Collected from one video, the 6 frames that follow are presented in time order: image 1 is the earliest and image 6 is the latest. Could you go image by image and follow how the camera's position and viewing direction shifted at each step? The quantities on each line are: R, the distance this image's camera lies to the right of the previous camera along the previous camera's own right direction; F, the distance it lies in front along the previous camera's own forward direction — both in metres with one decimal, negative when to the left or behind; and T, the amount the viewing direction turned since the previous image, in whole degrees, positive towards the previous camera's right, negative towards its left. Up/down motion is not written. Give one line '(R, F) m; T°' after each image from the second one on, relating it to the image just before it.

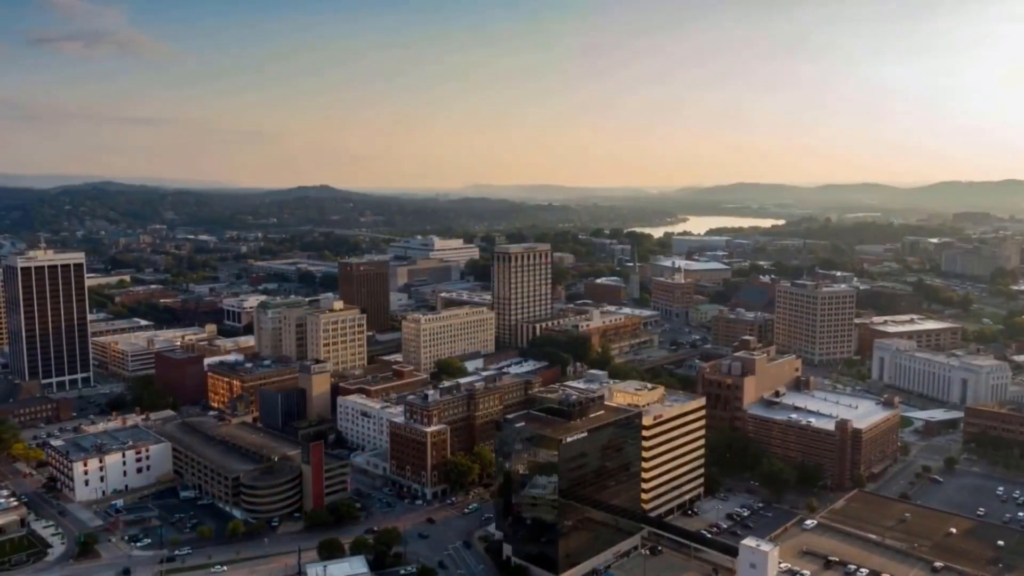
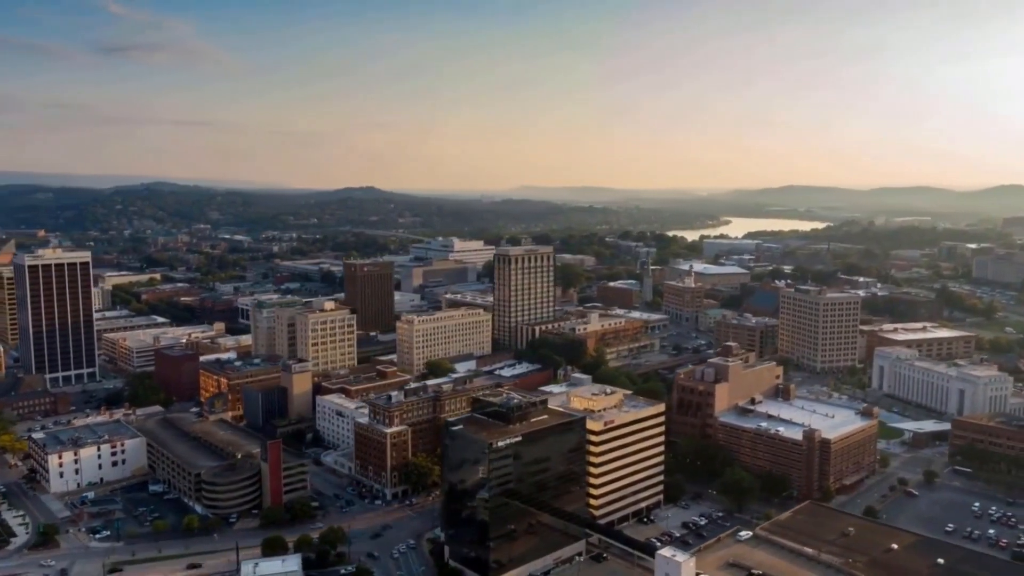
(+3.7, +0.2) m; -3°
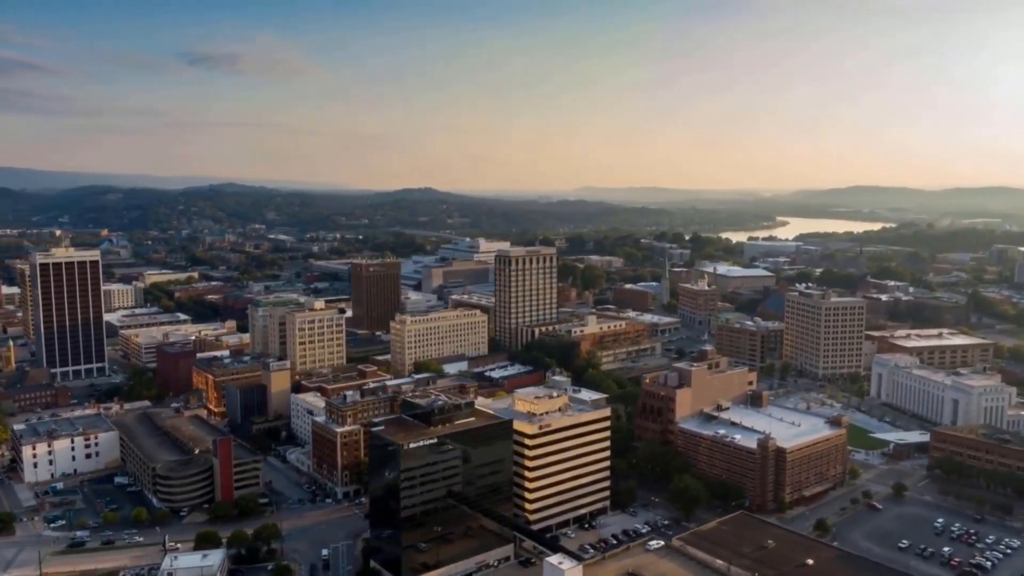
(+4.8, +0.3) m; -5°
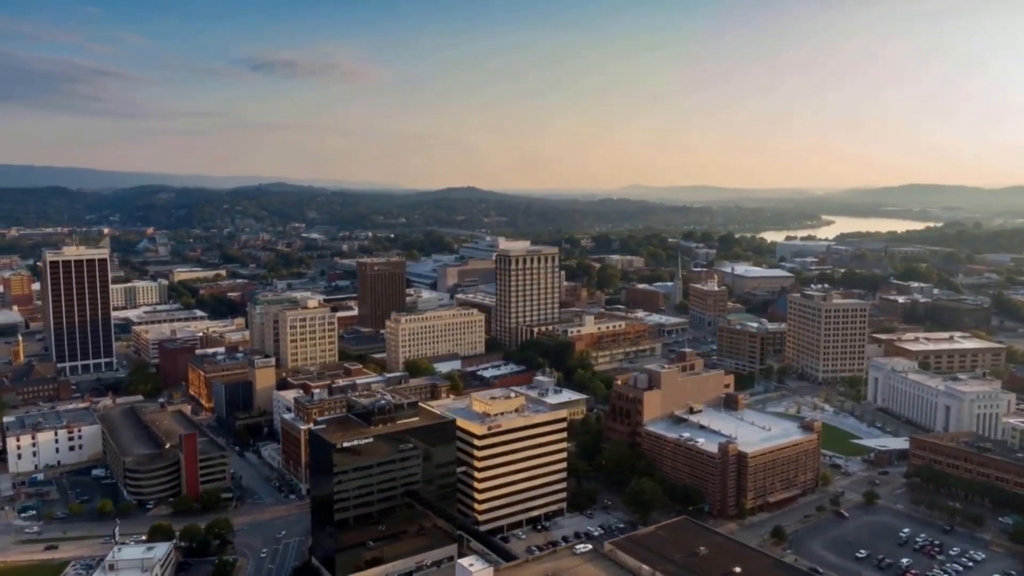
(+3.7, +0.2) m; -3°
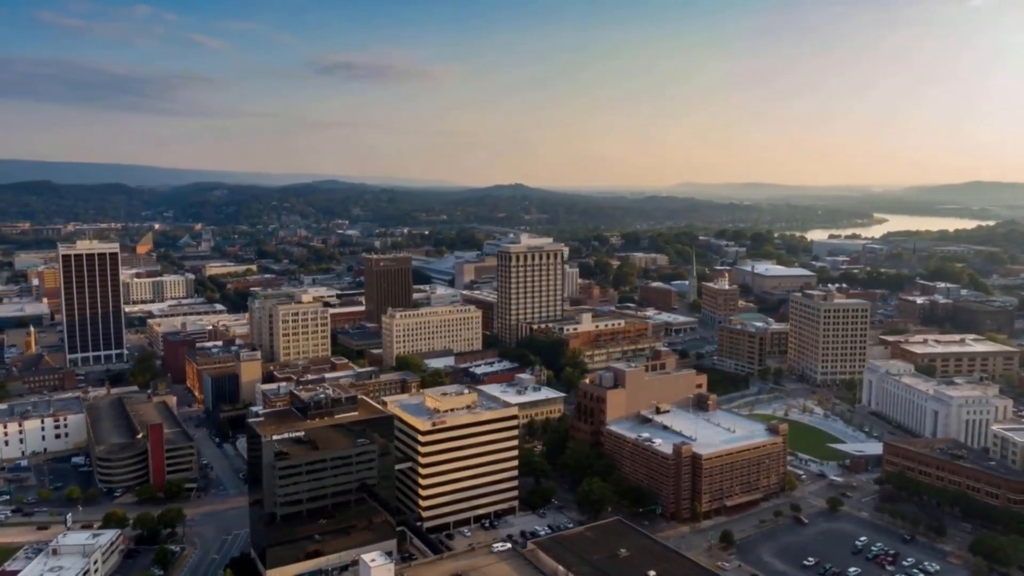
(+4.0, +0.3) m; -4°
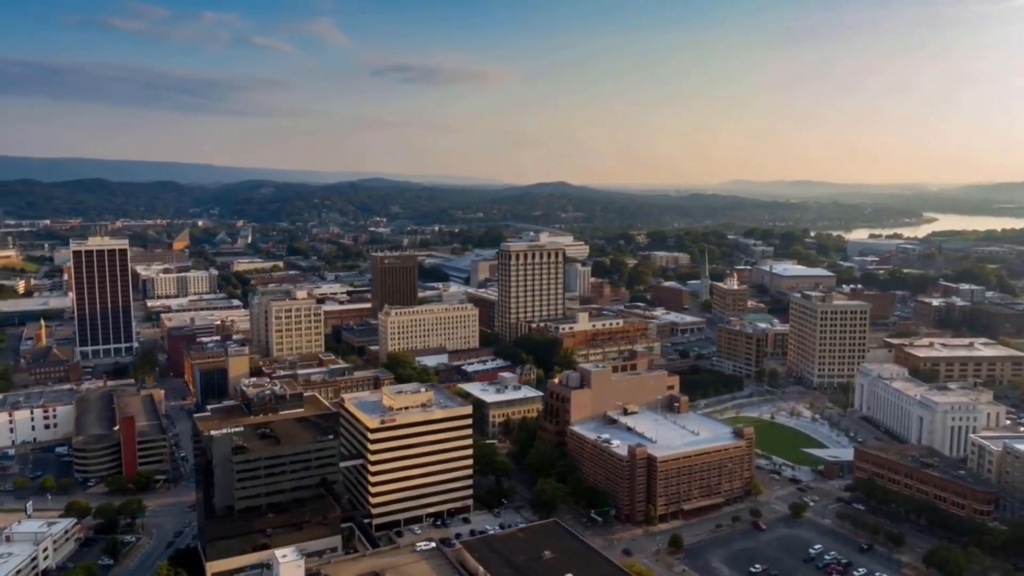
(+3.6, +0.3) m; -3°
